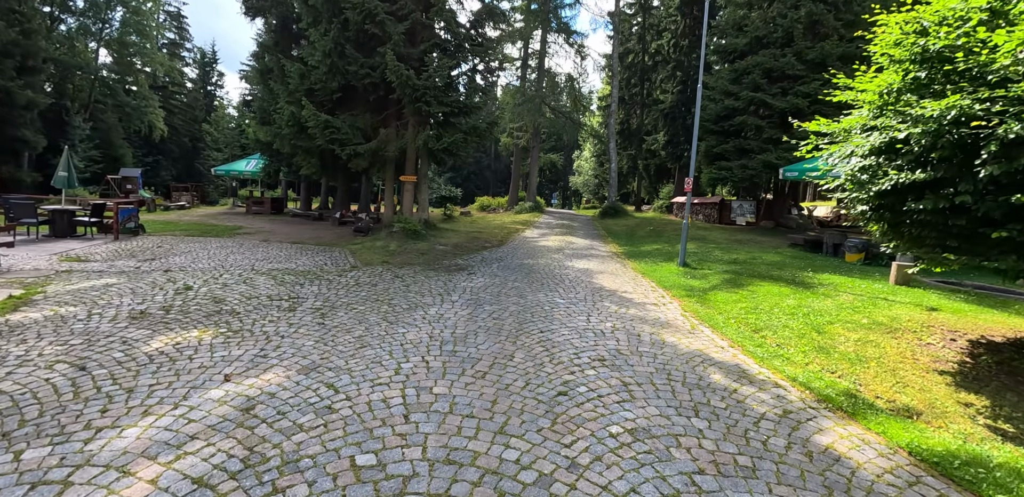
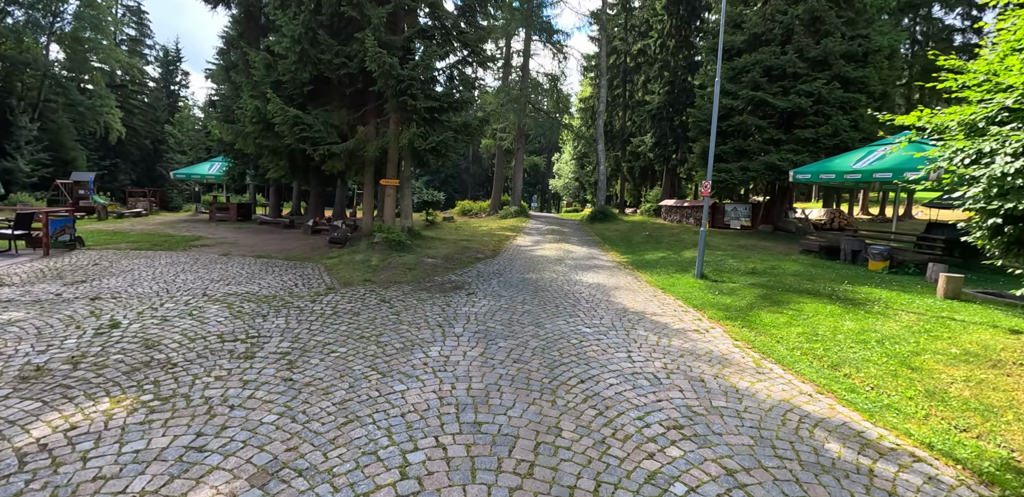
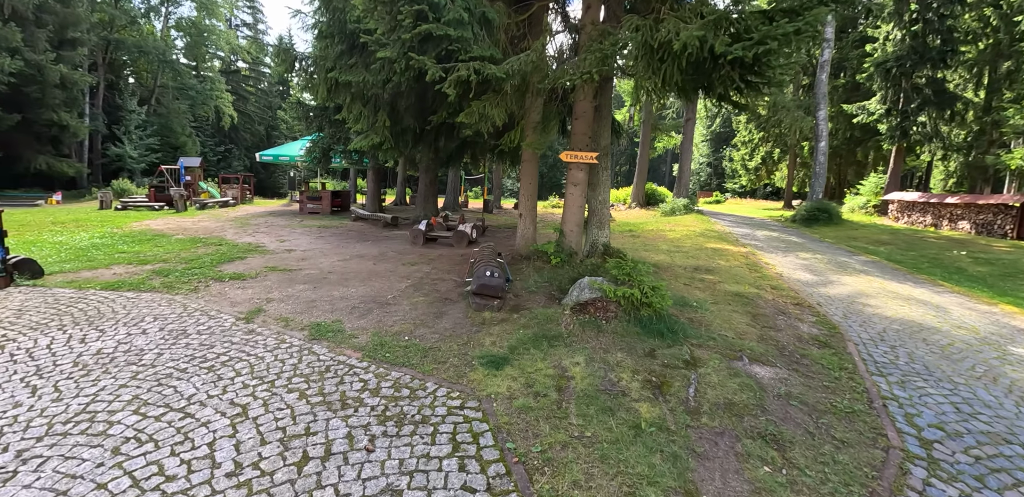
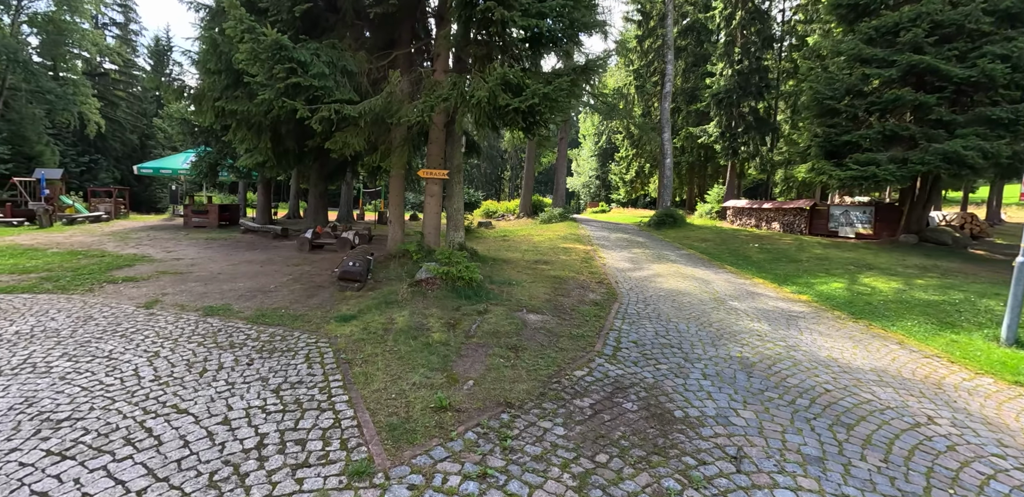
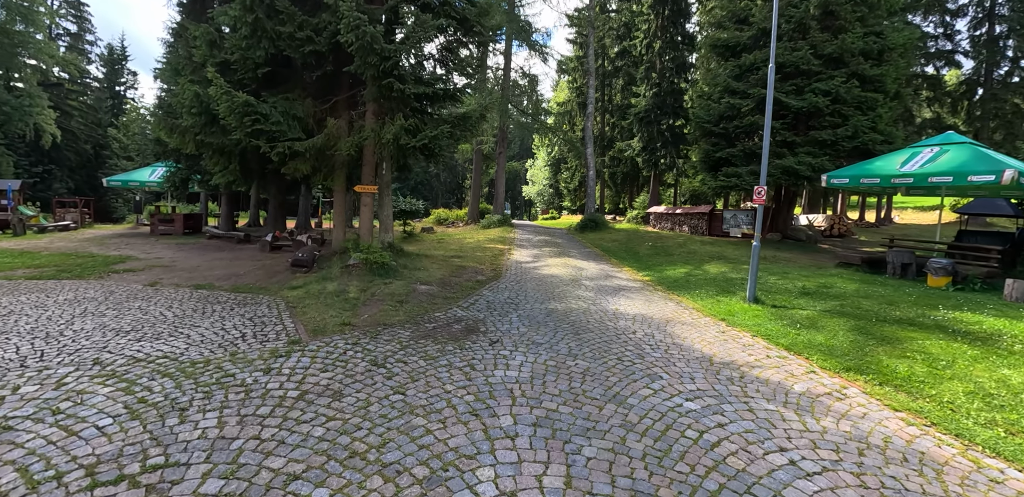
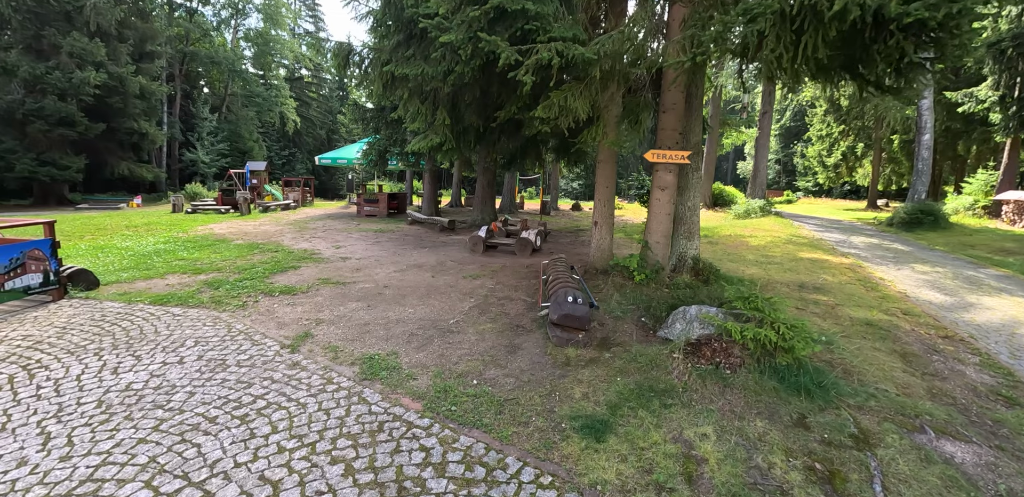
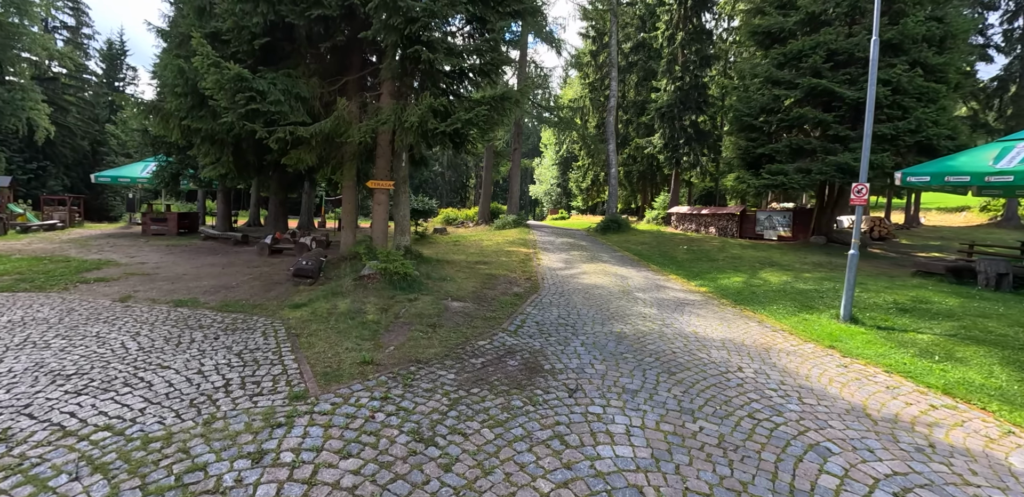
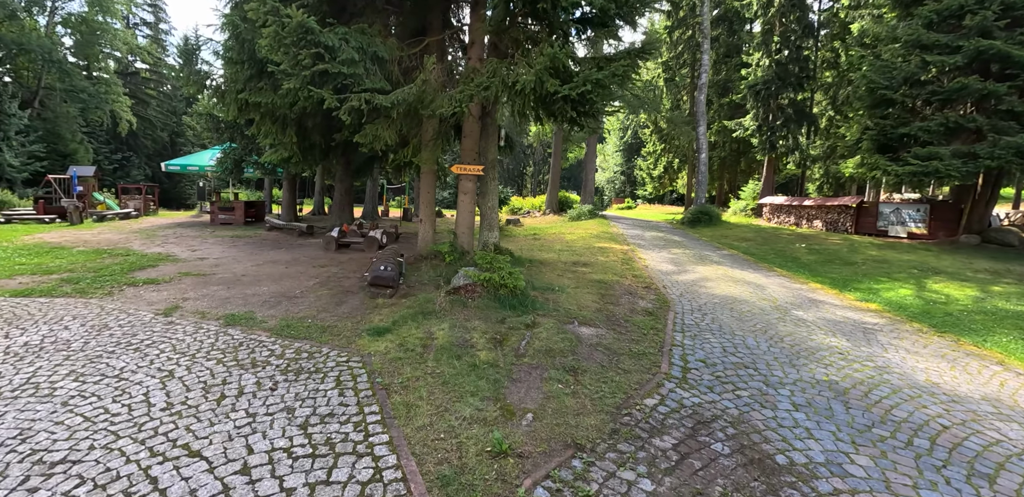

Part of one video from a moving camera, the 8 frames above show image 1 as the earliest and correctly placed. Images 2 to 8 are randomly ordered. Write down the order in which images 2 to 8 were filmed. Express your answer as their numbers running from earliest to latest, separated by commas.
2, 5, 7, 4, 8, 3, 6
